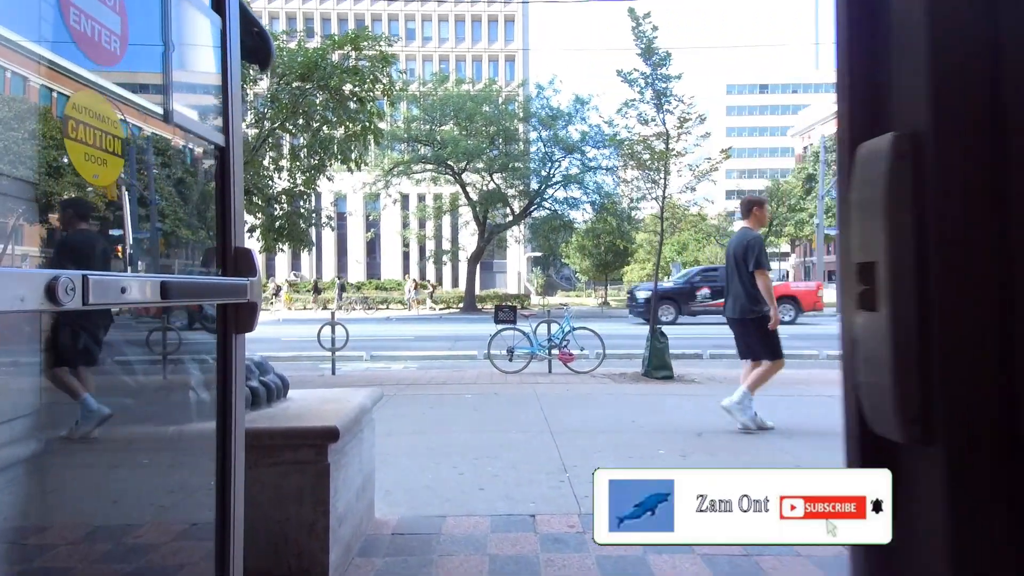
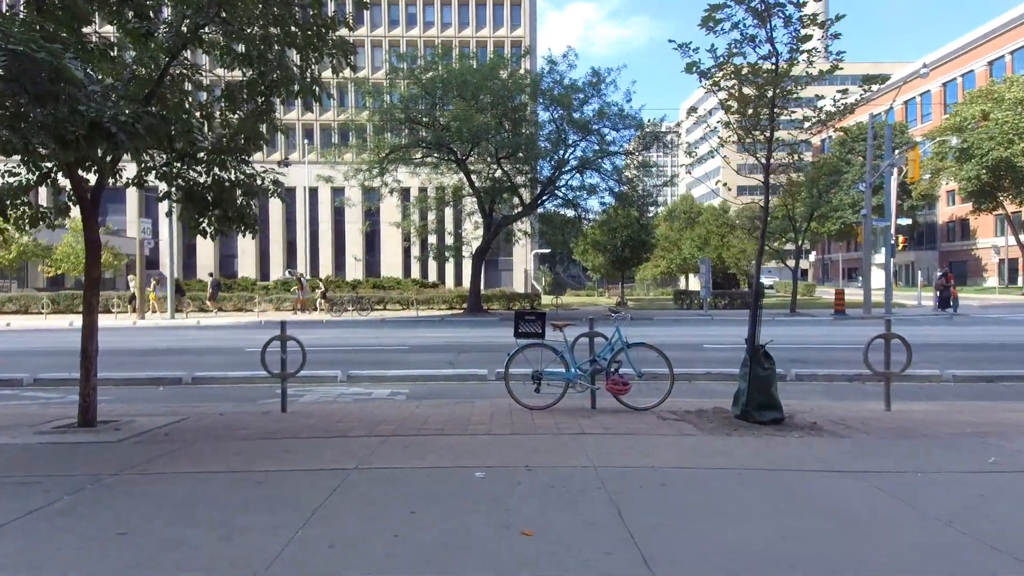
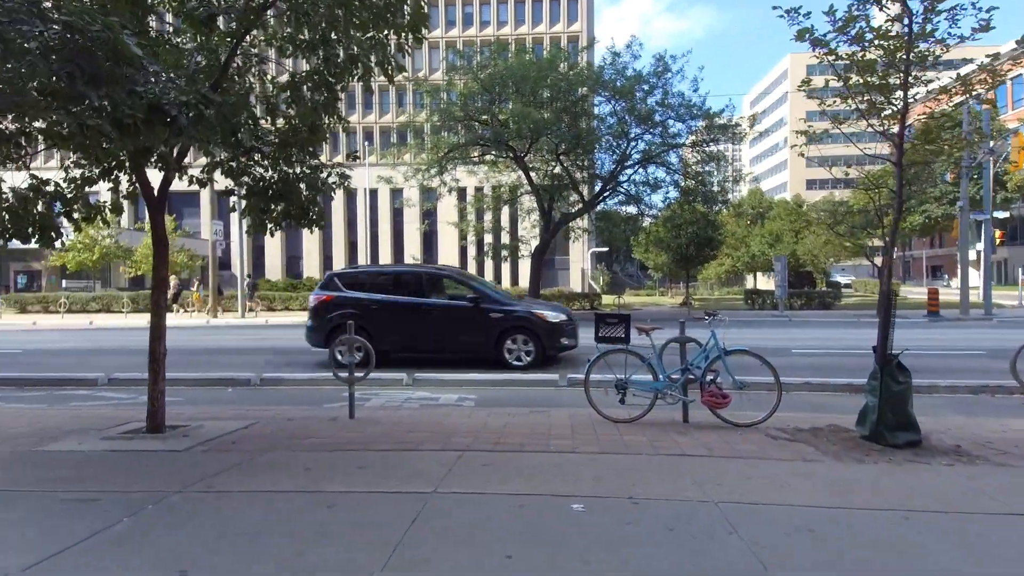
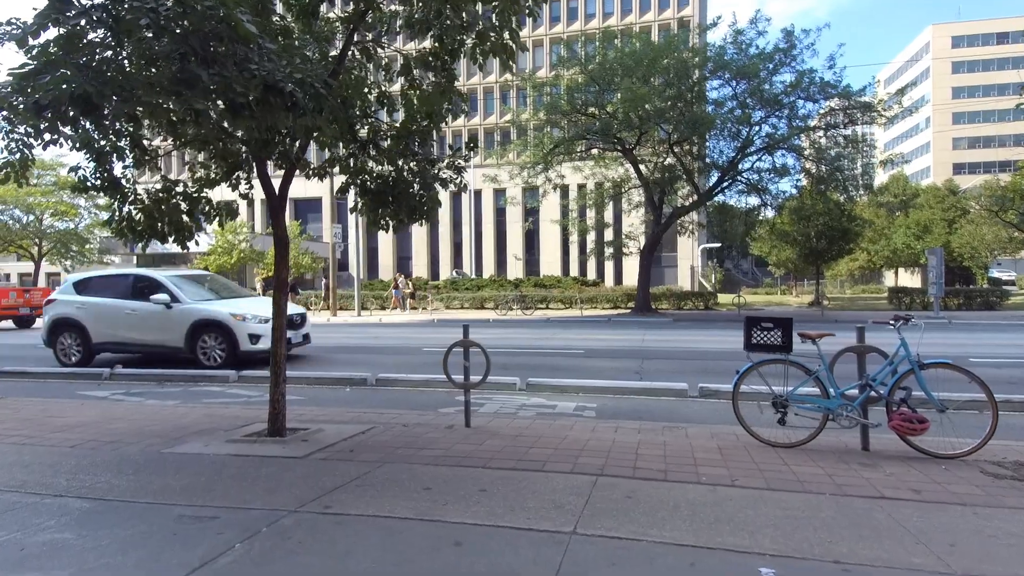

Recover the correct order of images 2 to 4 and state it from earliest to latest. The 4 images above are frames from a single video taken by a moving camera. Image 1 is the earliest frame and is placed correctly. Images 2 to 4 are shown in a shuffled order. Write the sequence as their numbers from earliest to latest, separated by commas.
2, 3, 4
